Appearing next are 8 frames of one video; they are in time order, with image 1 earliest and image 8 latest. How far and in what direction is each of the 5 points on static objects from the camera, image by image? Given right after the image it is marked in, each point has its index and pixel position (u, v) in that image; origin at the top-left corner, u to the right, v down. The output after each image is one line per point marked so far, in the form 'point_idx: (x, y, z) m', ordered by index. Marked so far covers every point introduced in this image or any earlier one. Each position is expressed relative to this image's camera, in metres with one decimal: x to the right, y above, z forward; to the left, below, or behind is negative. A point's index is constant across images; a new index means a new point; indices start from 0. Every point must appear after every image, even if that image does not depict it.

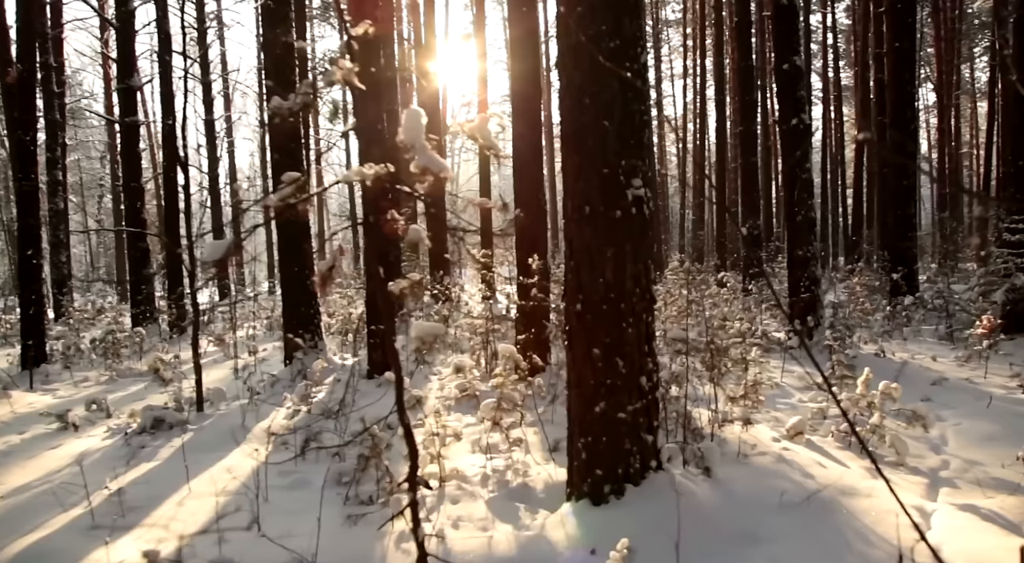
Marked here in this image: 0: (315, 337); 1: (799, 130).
0: (-2.3, -0.7, +8.6) m
1: (+3.3, +1.8, +8.3) m
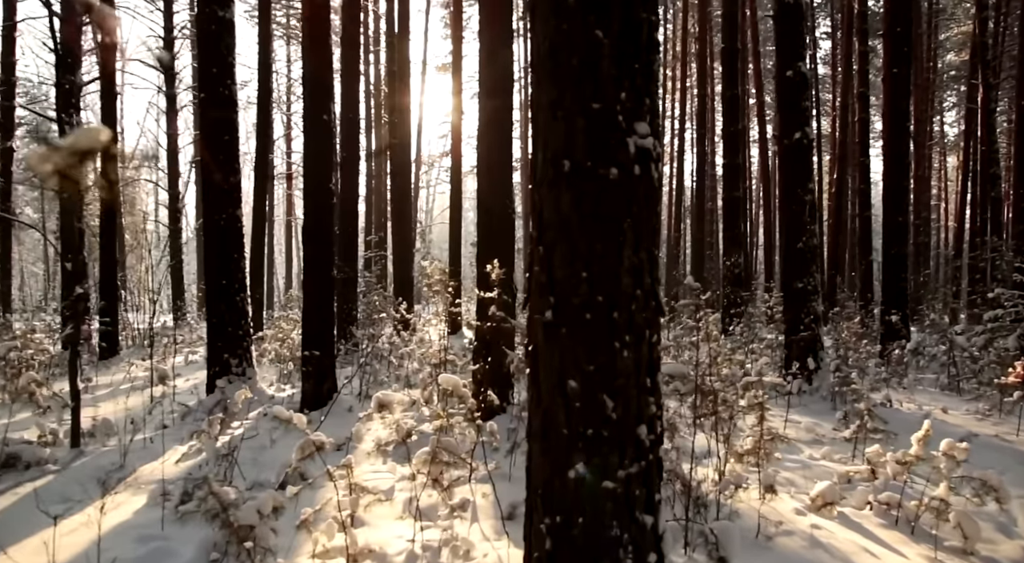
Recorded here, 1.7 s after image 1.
0: (-2.8, -0.8, +7.4) m
1: (+3.0, +1.4, +7.5) m
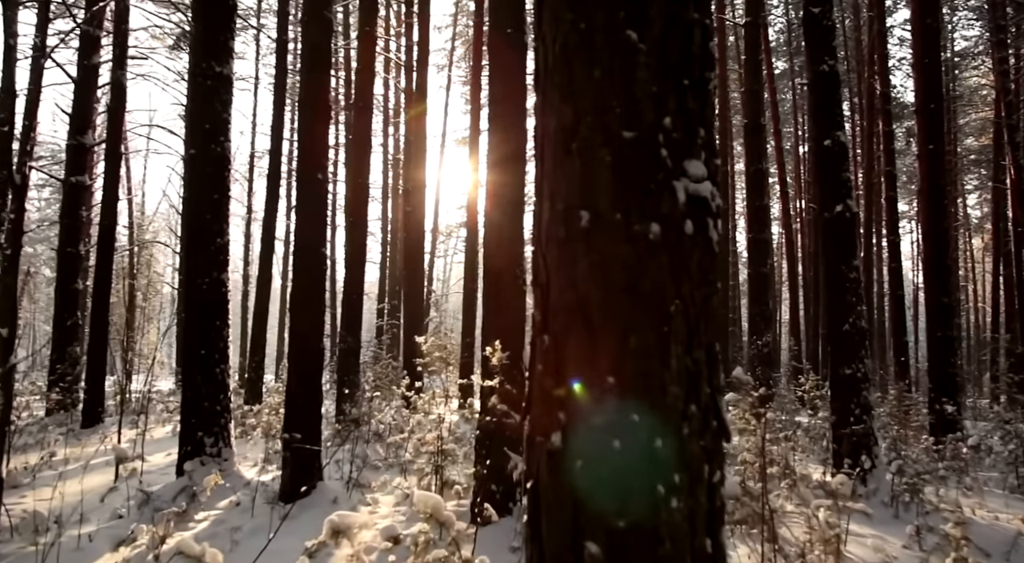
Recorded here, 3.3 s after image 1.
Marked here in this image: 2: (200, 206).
0: (-2.7, -1.5, +6.6) m
1: (+3.1, +0.6, +6.8) m
2: (-2.9, +0.7, +6.7) m
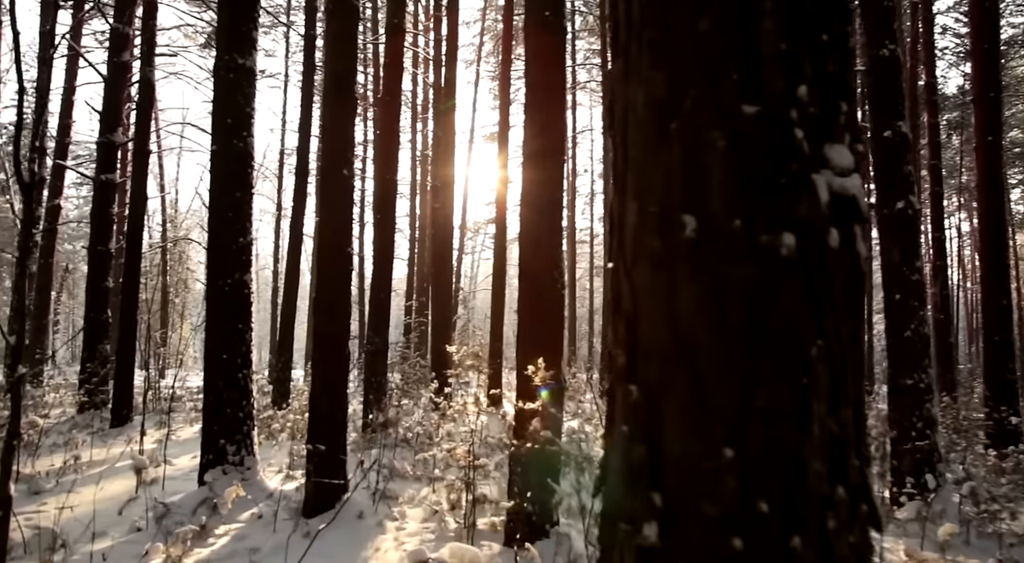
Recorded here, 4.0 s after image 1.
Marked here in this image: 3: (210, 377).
0: (-2.4, -1.5, +6.3) m
1: (+3.4, +0.6, +6.3) m
2: (-2.6, +0.7, +6.5) m
3: (-2.7, -0.8, +6.4) m
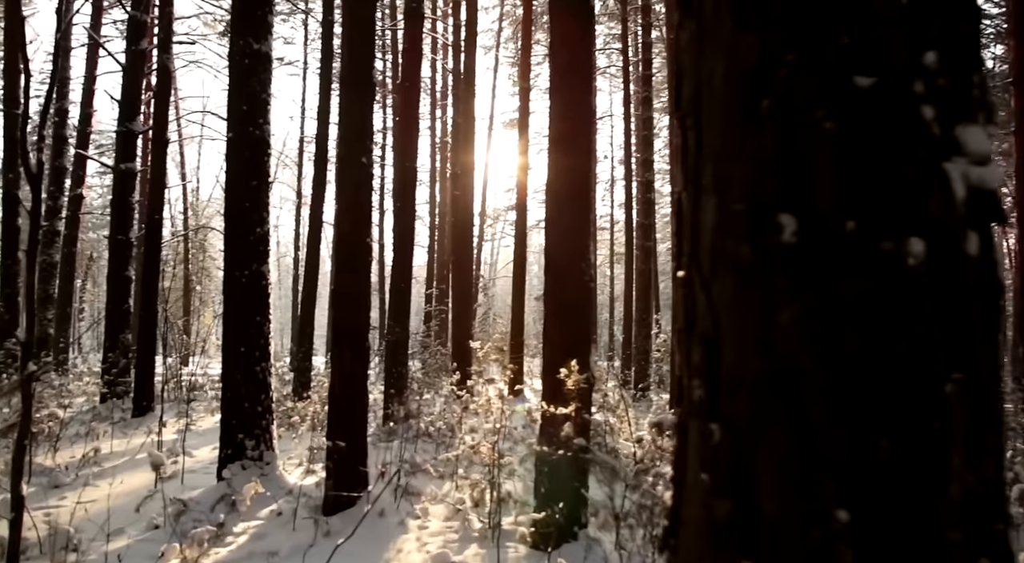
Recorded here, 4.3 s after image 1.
0: (-2.2, -1.4, +6.2) m
1: (+3.6, +0.6, +5.9) m
2: (-2.4, +0.8, +6.3) m
3: (-2.5, -0.8, +6.2) m
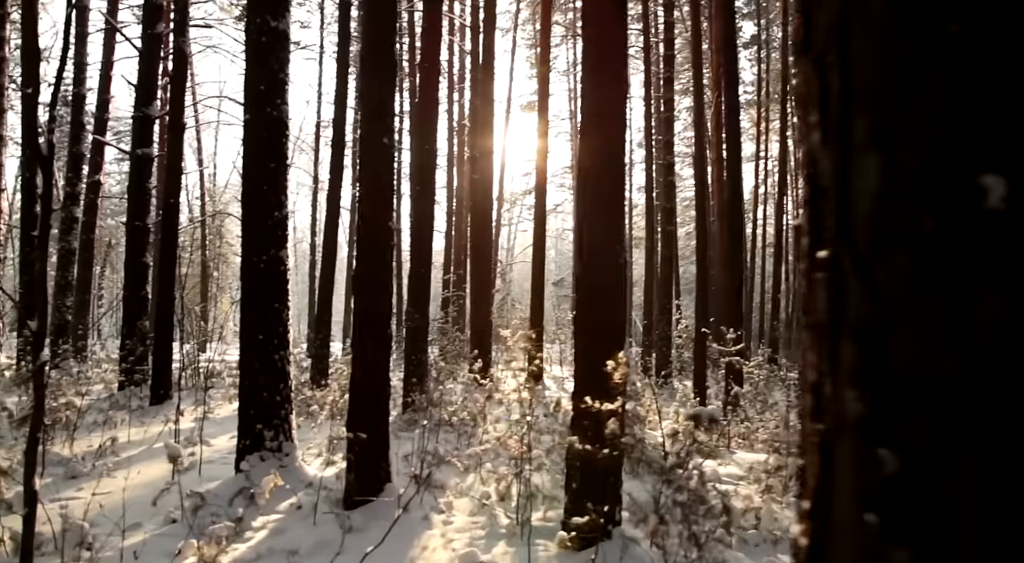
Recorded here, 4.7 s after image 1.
0: (-2.0, -1.3, +6.0) m
1: (+3.9, +0.8, +5.6) m
2: (-2.2, +0.9, +6.1) m
3: (-2.2, -0.6, +6.0) m
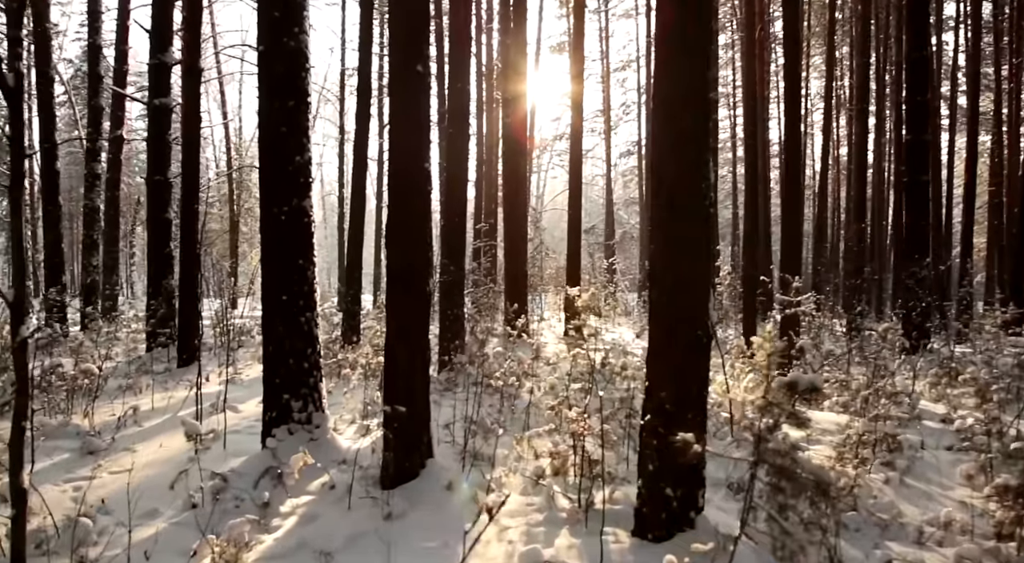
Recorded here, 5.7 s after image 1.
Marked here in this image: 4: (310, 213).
0: (-1.5, -1.0, +5.5) m
1: (+4.2, +1.2, +4.6) m
2: (-1.8, +1.2, +5.4) m
3: (-1.8, -0.3, +5.4) m
4: (-1.6, +0.5, +5.5) m
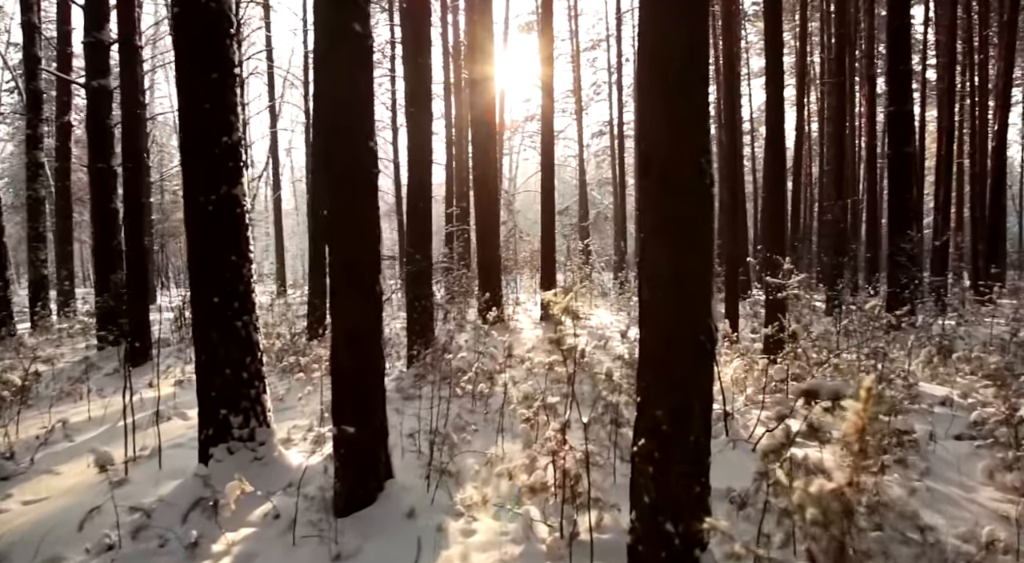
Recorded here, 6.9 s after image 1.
0: (-1.7, -0.9, +4.8) m
1: (+4.0, +1.3, +4.1) m
2: (-2.1, +1.2, +4.6) m
3: (-2.1, -0.3, +4.7) m
4: (-1.8, +0.5, +4.8) m
